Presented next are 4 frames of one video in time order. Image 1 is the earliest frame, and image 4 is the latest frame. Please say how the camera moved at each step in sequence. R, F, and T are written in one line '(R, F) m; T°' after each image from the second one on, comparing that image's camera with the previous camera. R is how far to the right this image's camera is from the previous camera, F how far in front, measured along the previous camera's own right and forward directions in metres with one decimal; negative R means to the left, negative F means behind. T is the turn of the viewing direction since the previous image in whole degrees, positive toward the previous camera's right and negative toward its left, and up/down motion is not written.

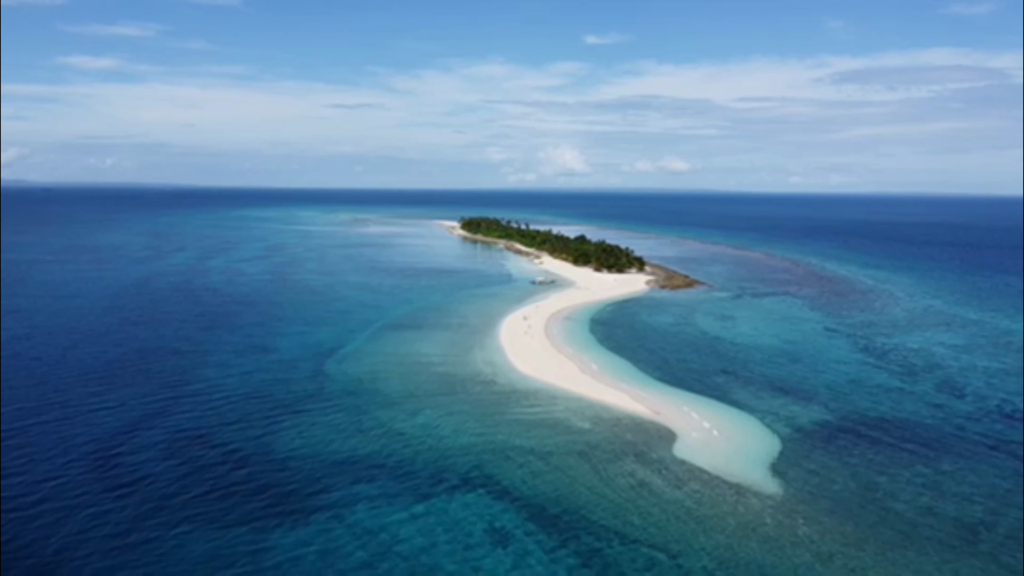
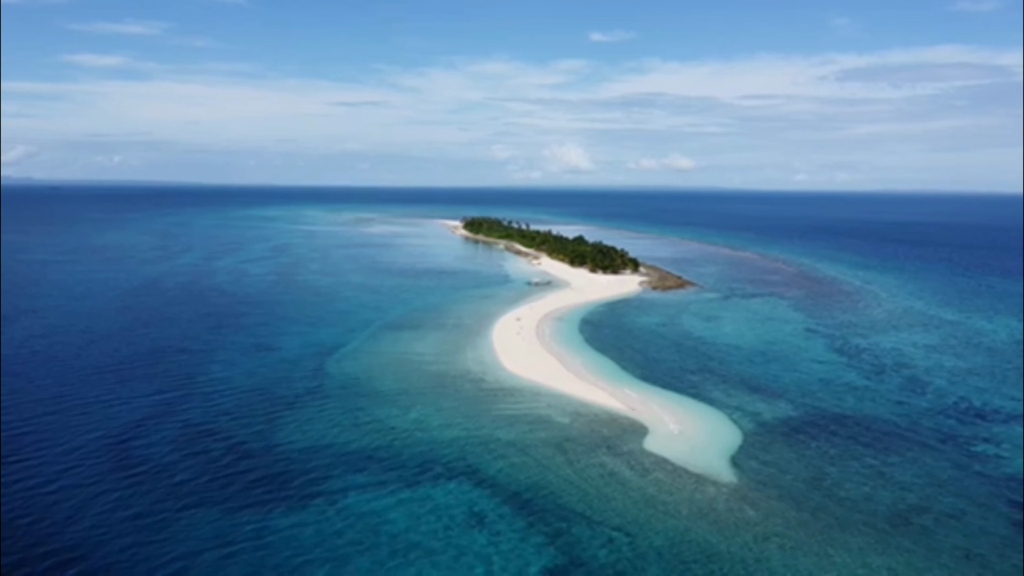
(+0.9, -2.3) m; 0°
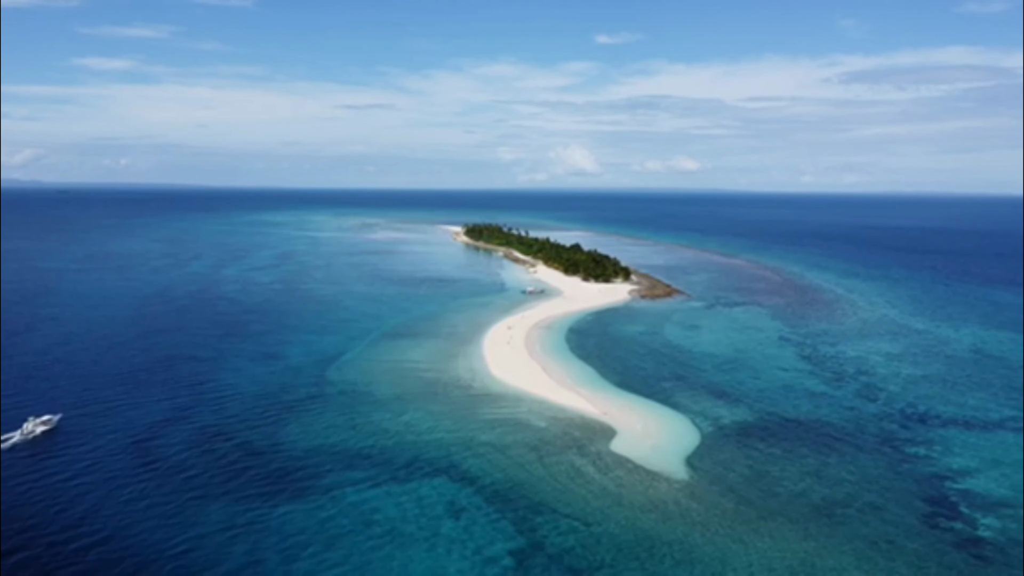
(+1.1, -3.4) m; 0°
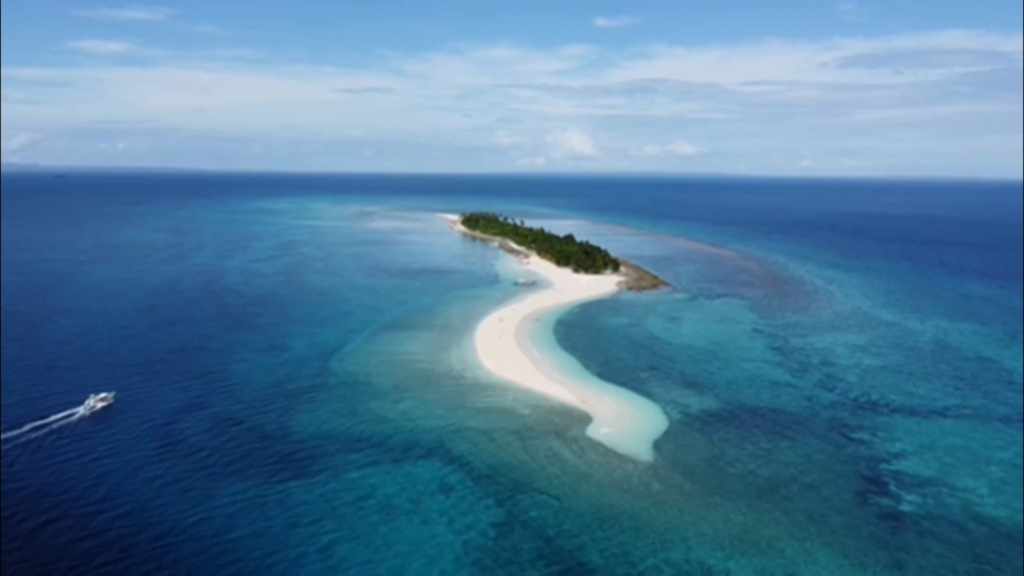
(+0.6, -3.4) m; 0°
